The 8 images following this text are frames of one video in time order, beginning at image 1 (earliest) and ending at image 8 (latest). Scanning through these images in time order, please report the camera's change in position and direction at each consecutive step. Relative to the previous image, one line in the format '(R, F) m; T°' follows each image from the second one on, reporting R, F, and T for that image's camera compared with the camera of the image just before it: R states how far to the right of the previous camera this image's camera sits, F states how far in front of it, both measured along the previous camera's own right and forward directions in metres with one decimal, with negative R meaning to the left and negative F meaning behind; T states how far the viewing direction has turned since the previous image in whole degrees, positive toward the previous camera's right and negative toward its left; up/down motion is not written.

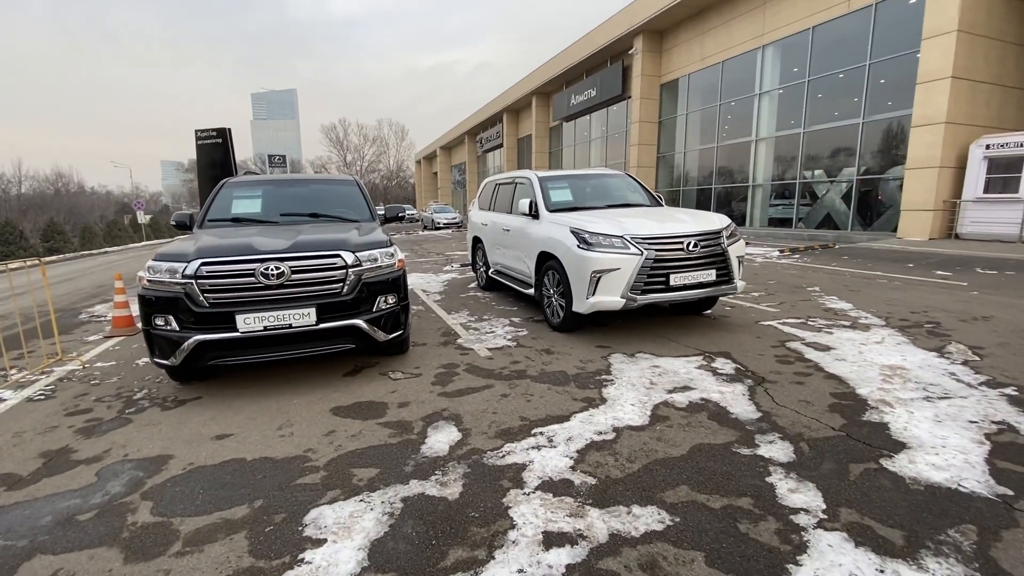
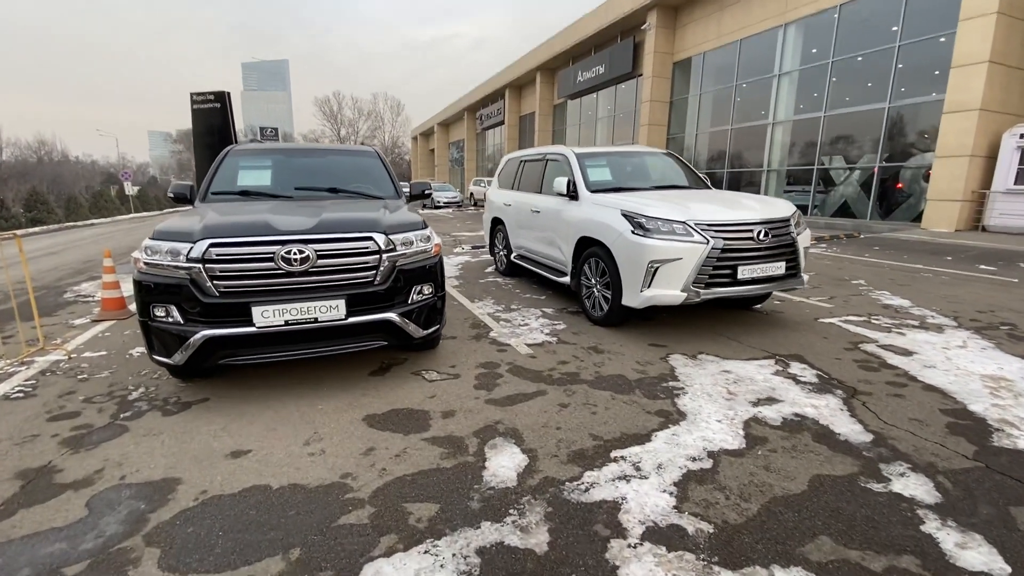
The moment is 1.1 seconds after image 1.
(-0.5, +0.6) m; +1°
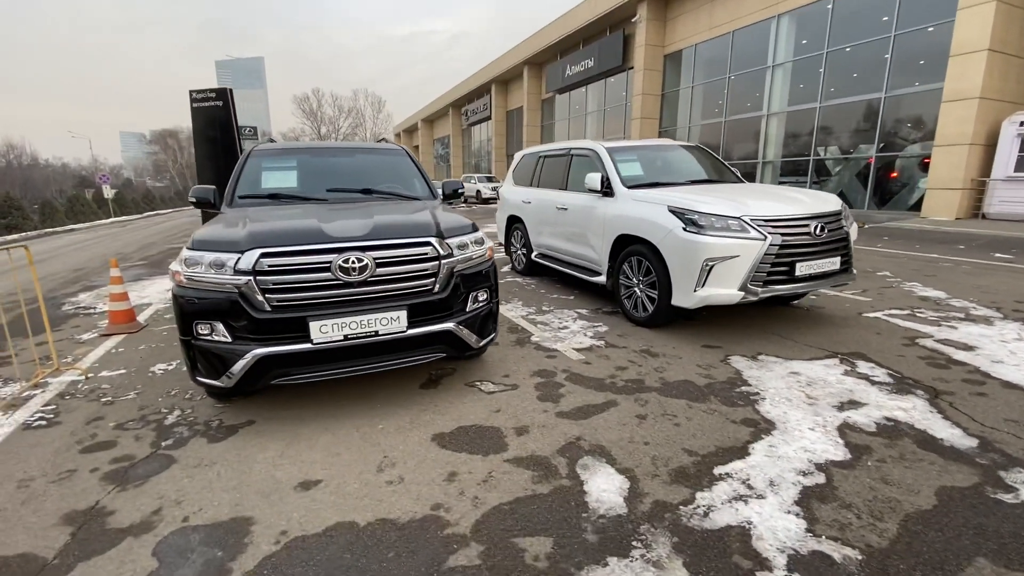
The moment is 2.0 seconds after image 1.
(-0.6, +0.2) m; +2°
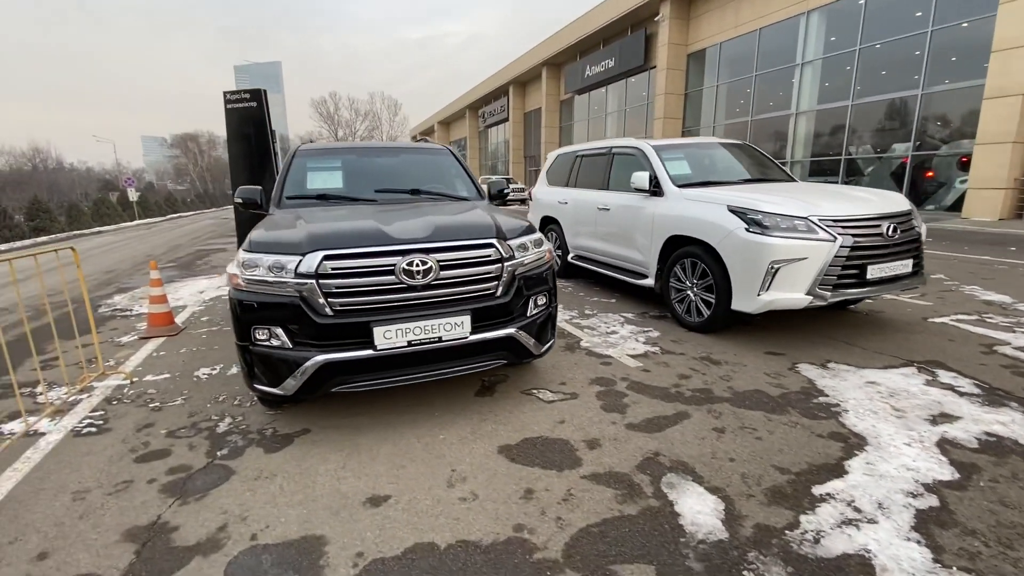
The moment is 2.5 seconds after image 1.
(-0.3, +0.2) m; -1°
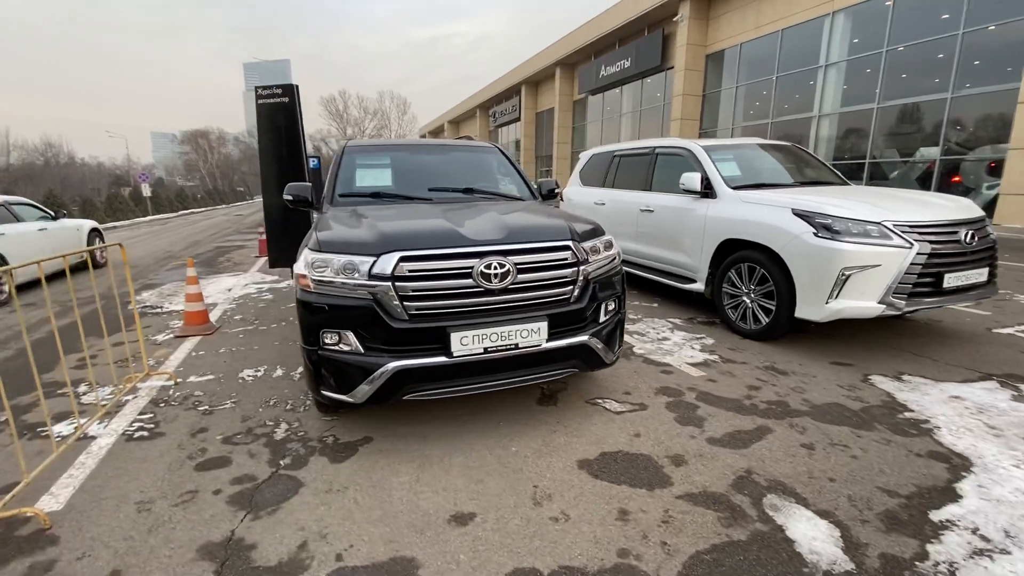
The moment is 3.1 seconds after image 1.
(-0.4, +0.1) m; 0°
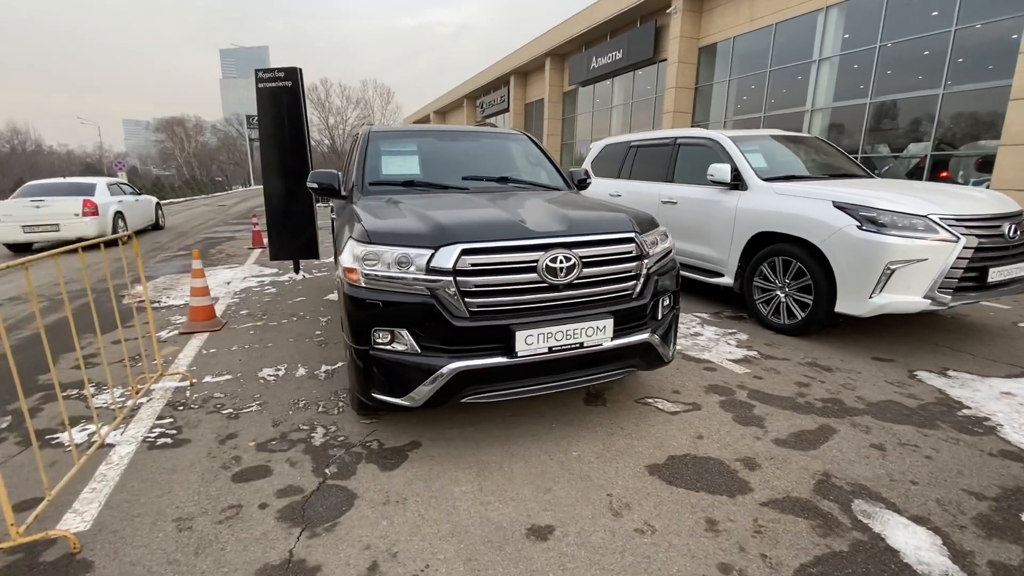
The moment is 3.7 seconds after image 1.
(-0.4, +0.2) m; +2°
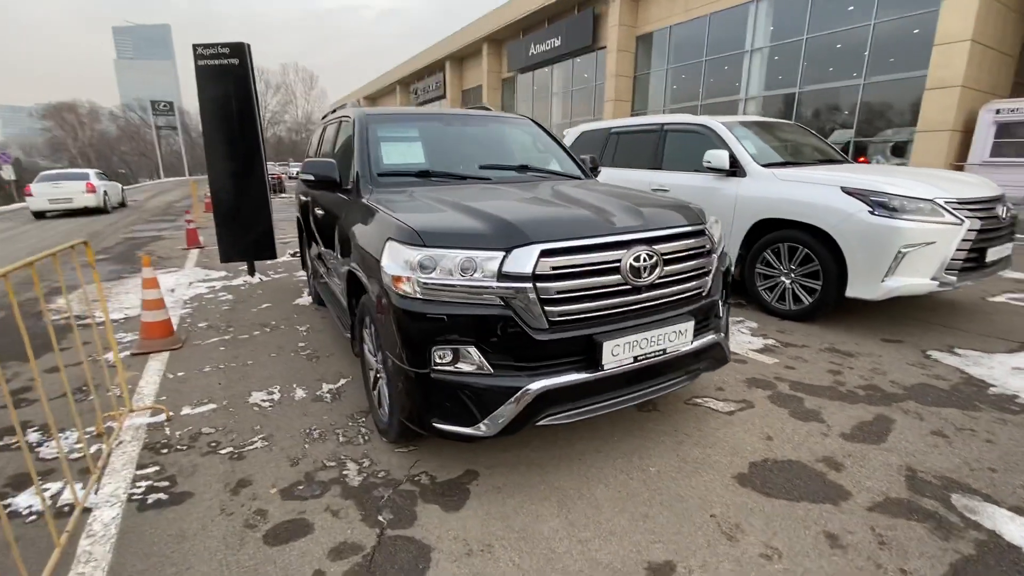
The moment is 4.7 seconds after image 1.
(-0.6, +0.4) m; +7°
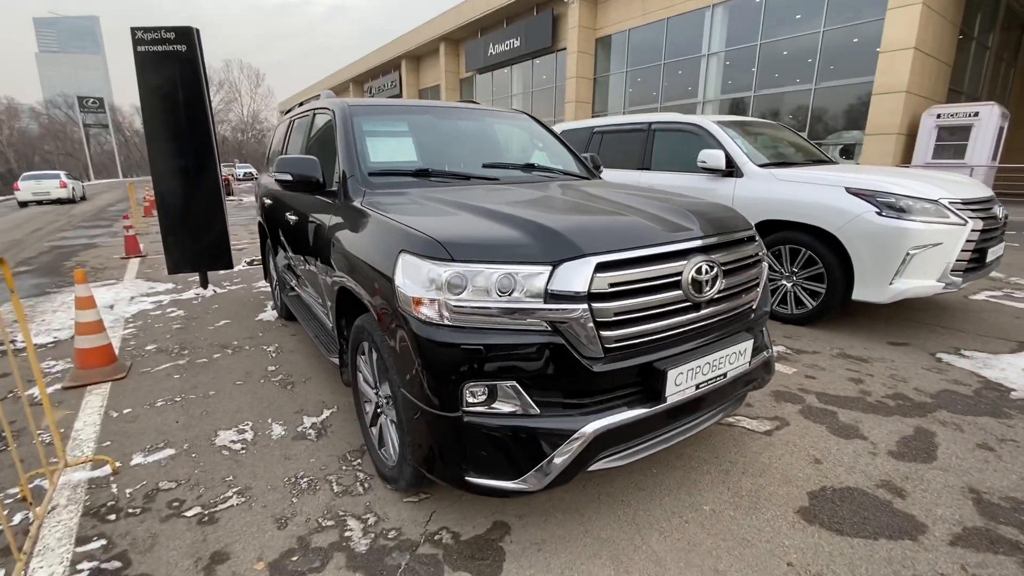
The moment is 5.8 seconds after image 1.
(-0.3, +0.4) m; +5°
